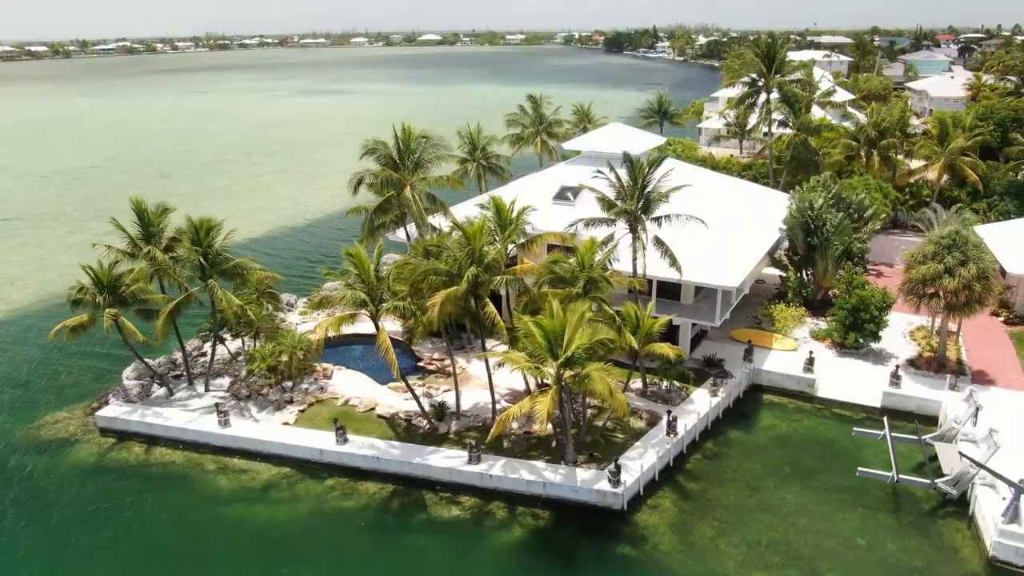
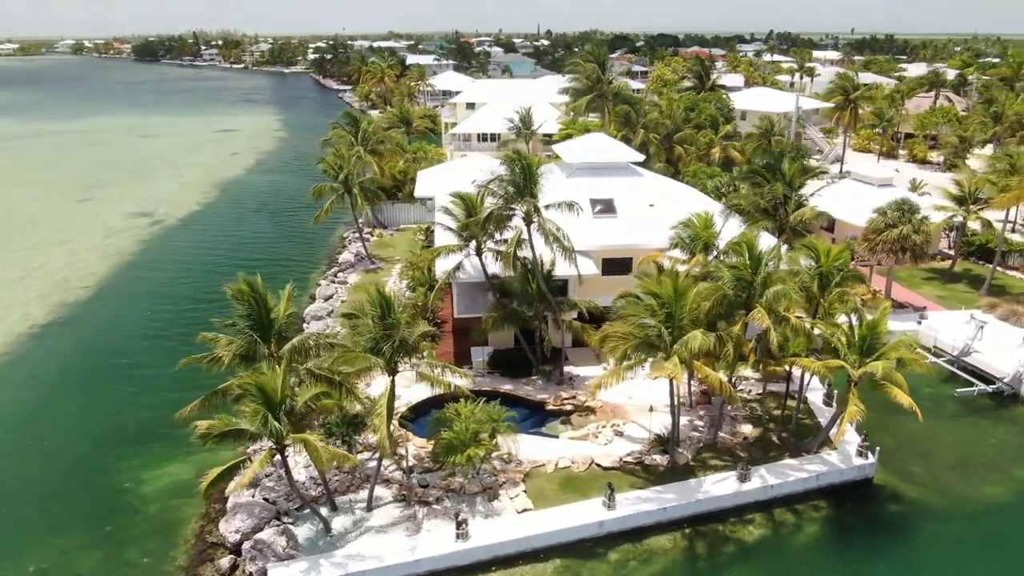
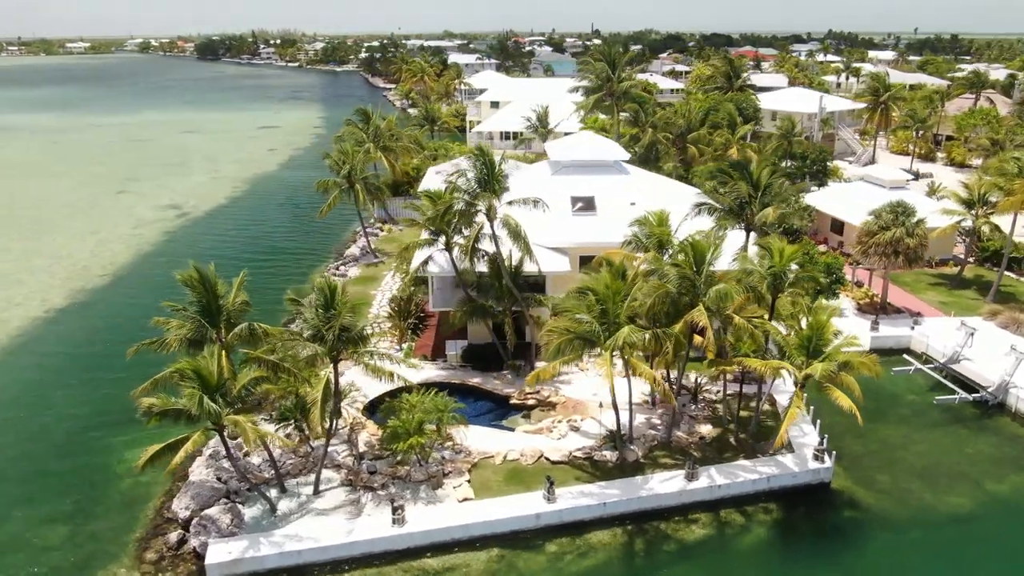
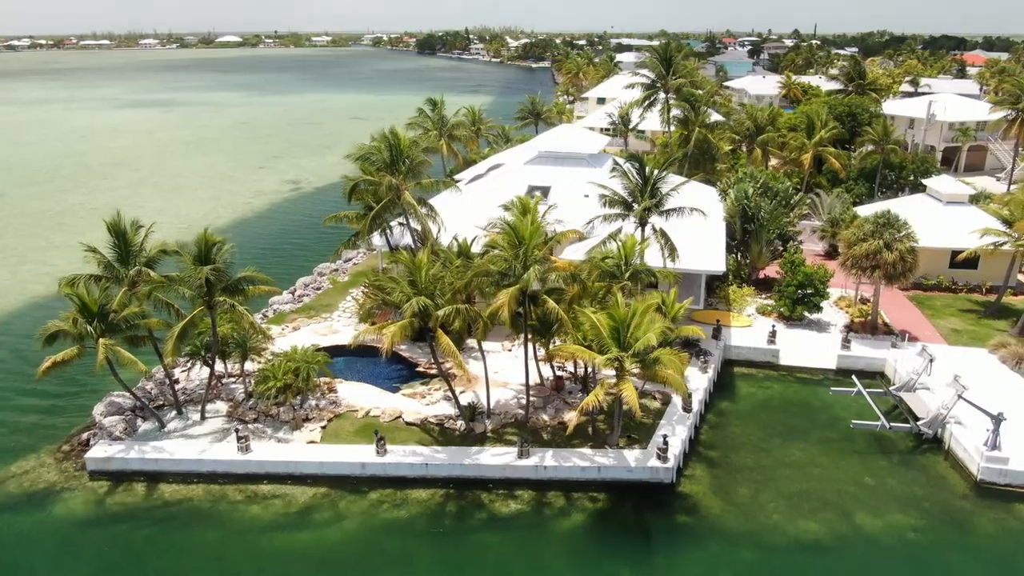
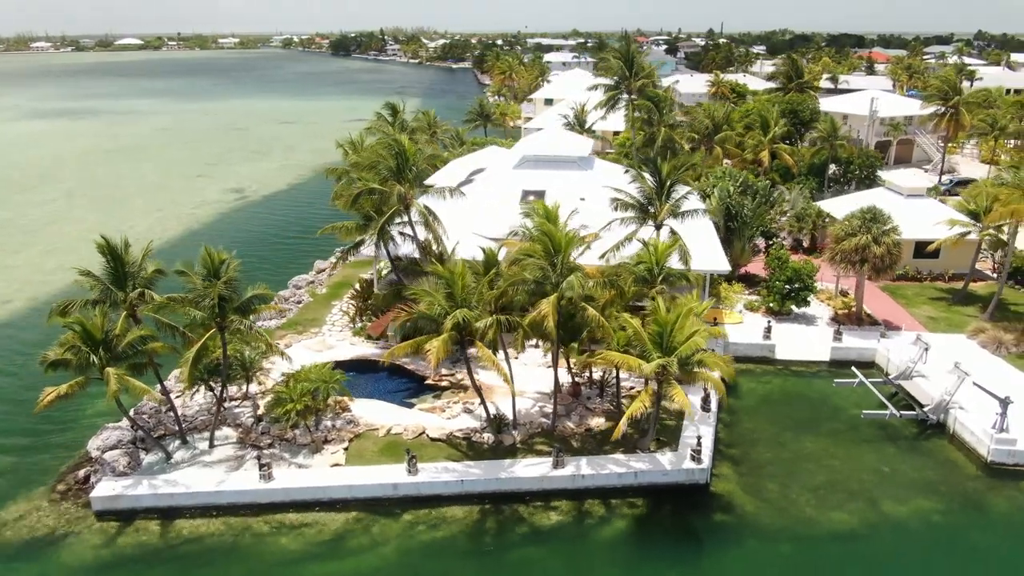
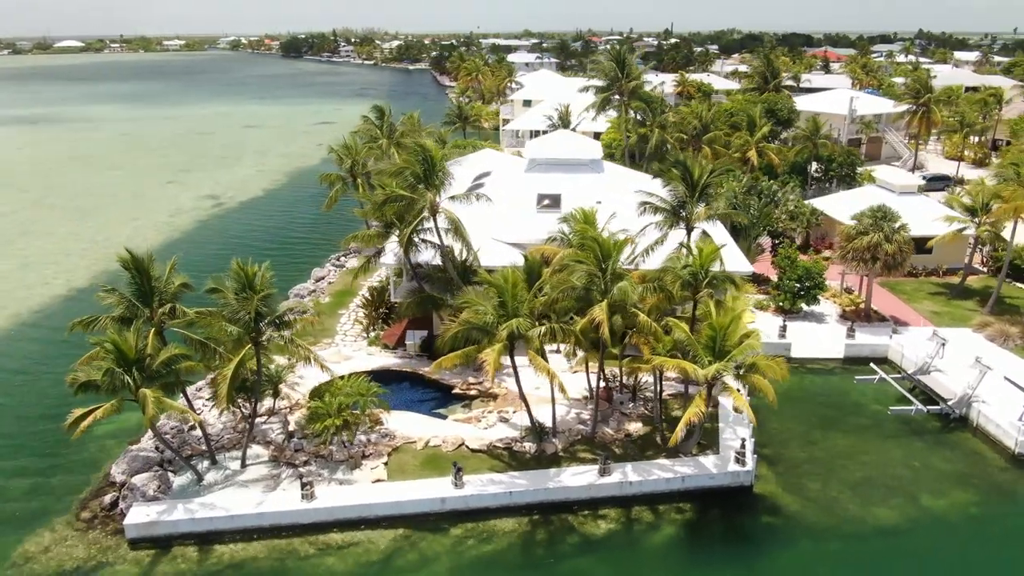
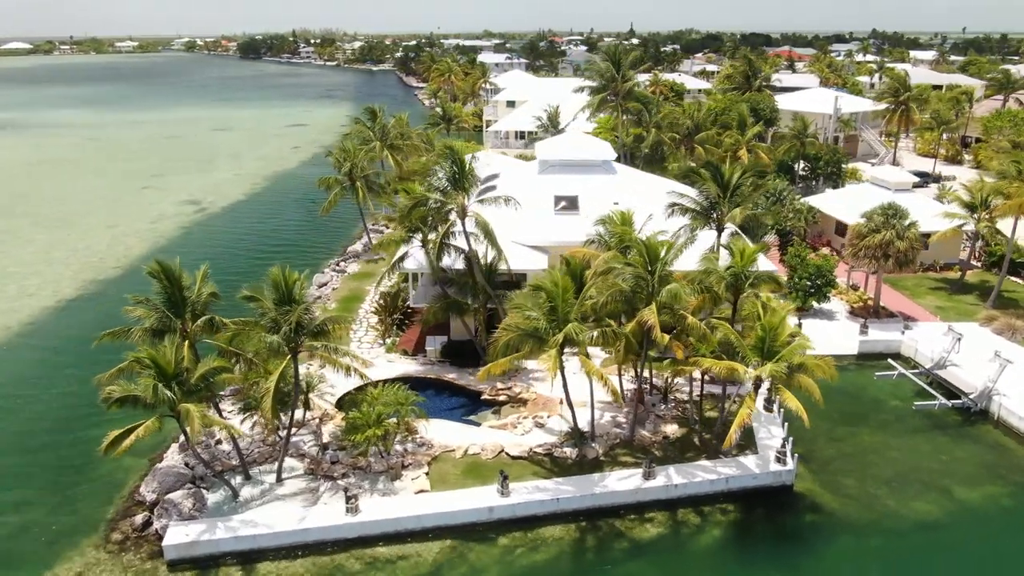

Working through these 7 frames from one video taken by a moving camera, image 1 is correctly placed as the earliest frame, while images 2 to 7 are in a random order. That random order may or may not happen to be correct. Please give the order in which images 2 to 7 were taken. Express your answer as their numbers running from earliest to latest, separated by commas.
4, 5, 6, 7, 3, 2
